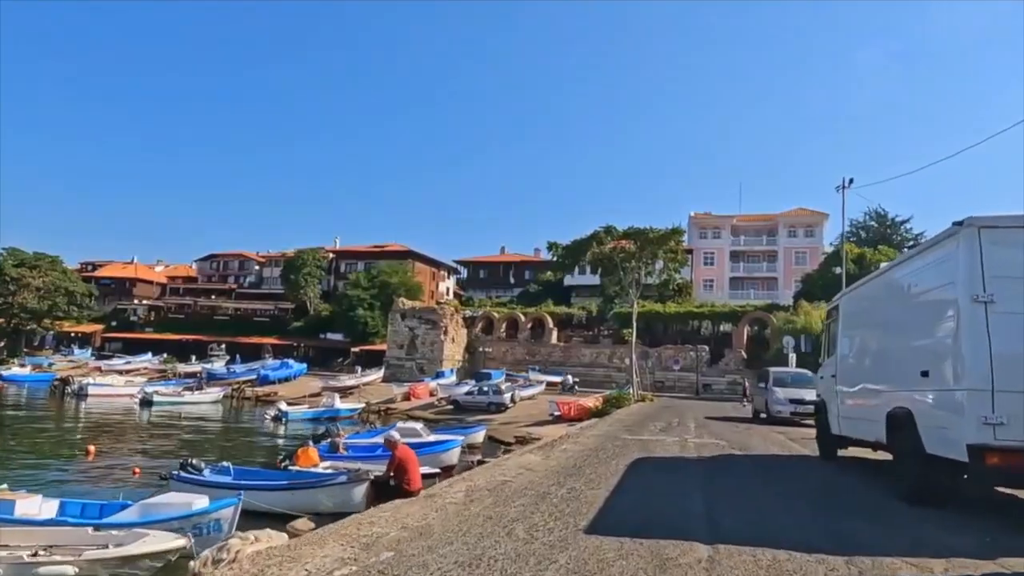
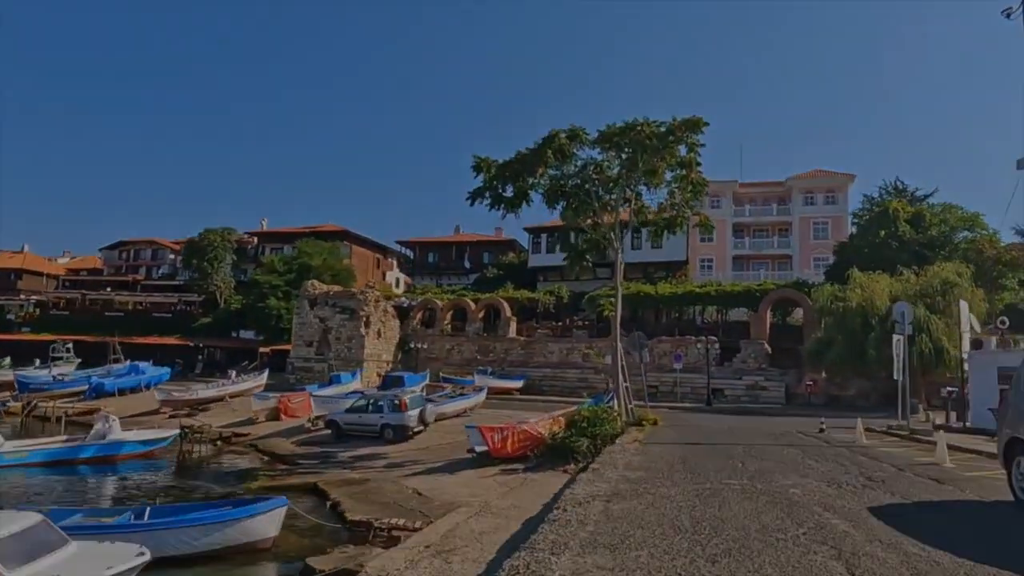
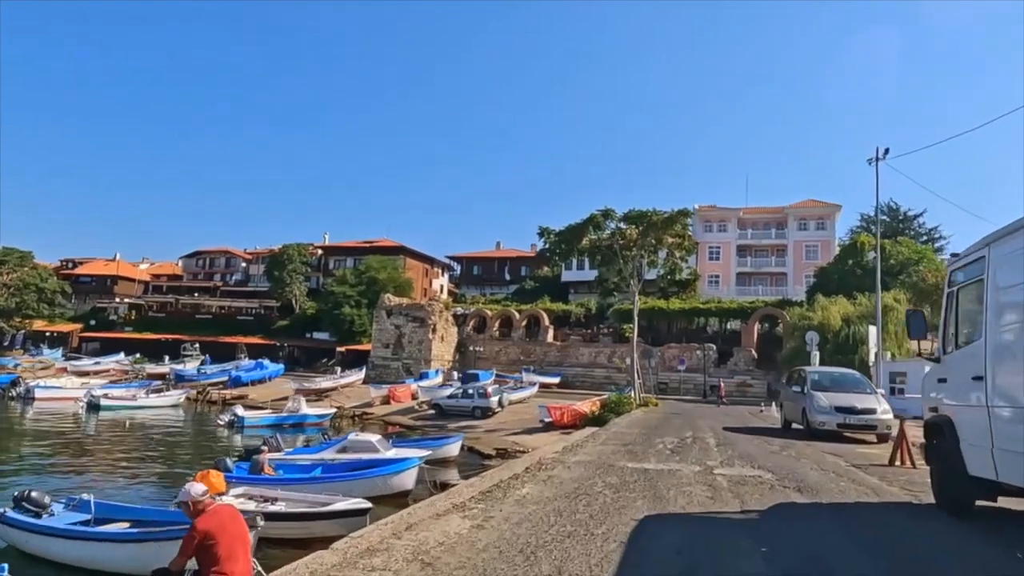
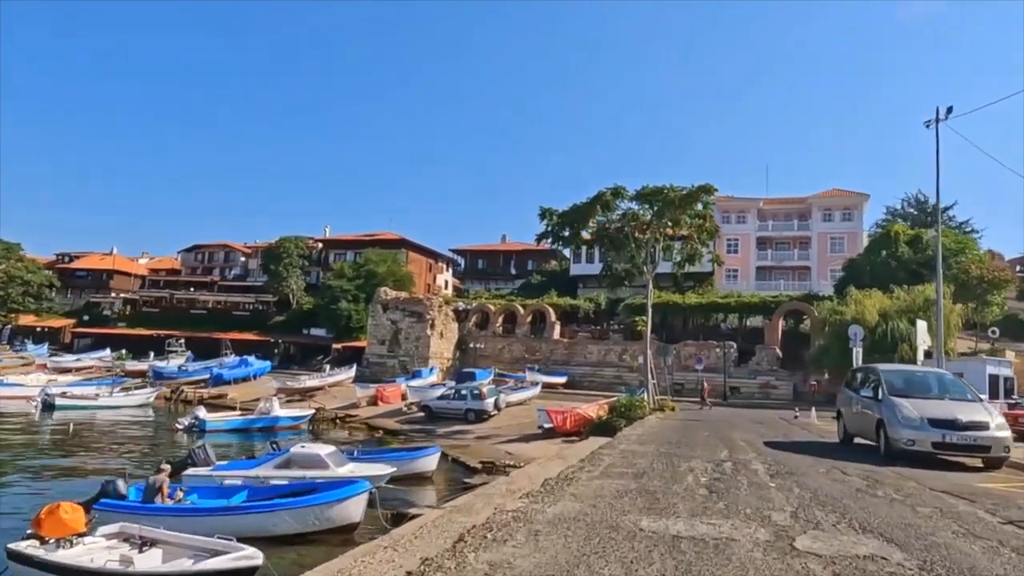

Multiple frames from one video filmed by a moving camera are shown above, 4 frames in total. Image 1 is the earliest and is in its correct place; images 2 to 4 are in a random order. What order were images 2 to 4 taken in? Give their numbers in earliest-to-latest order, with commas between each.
3, 4, 2
